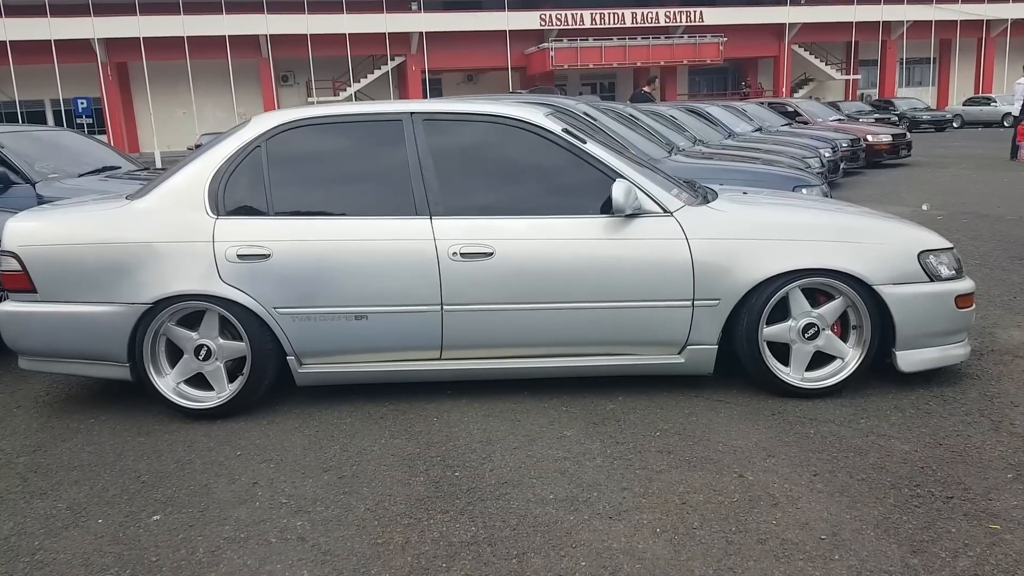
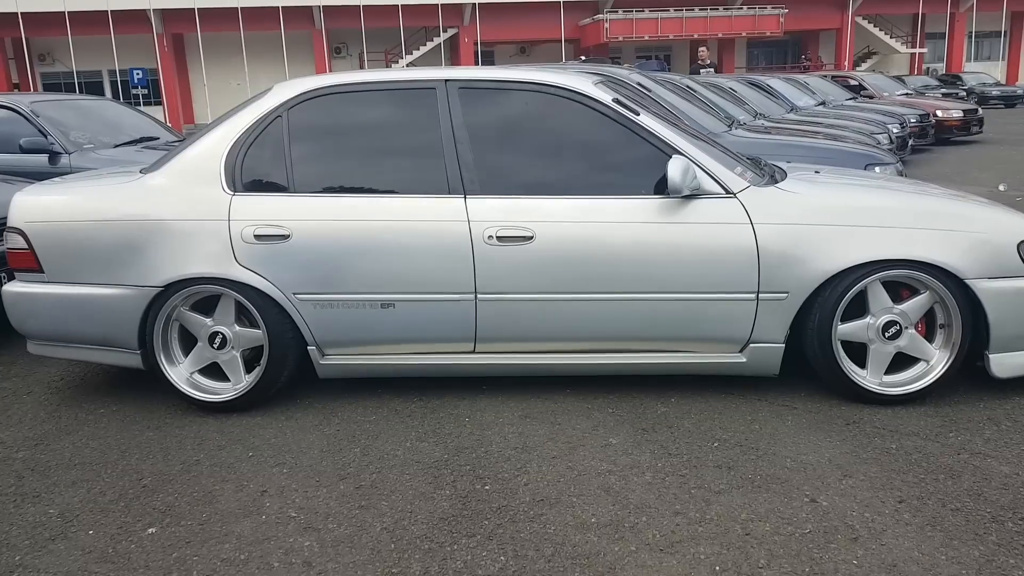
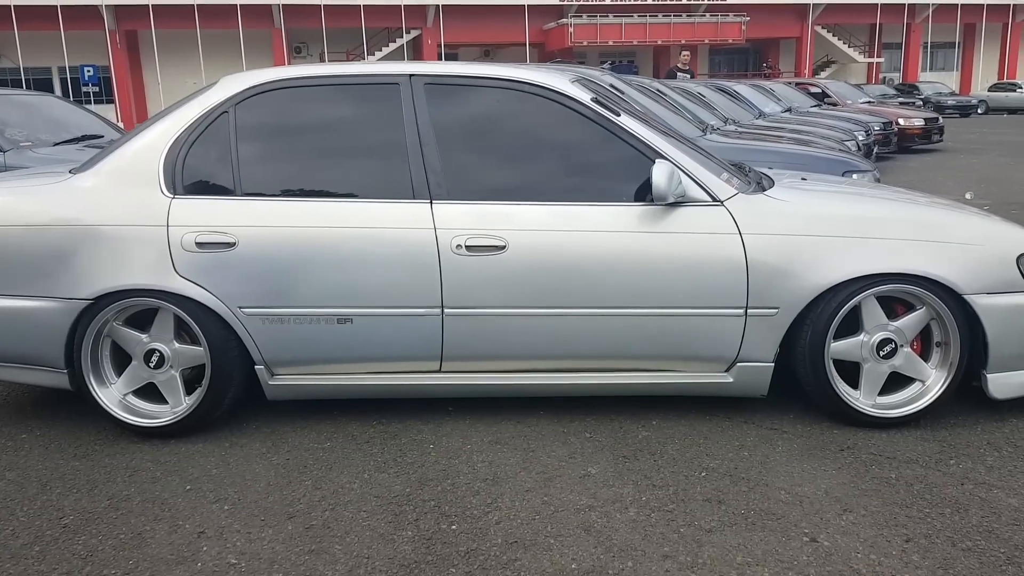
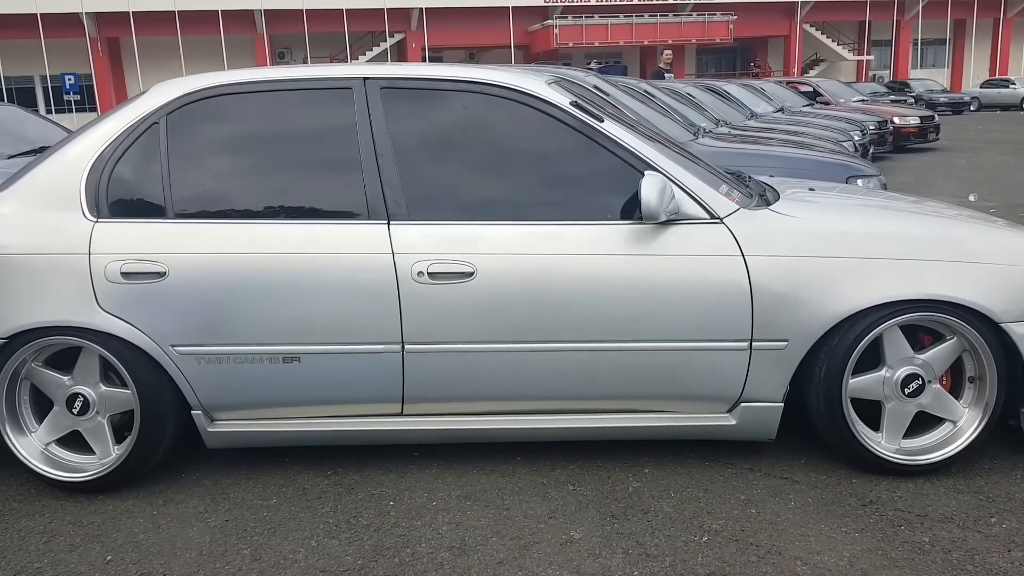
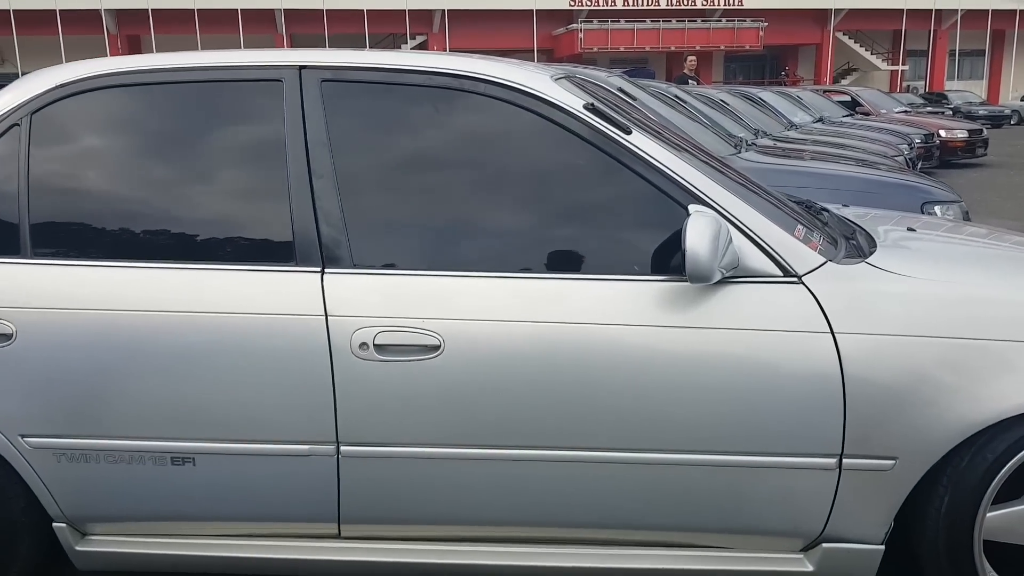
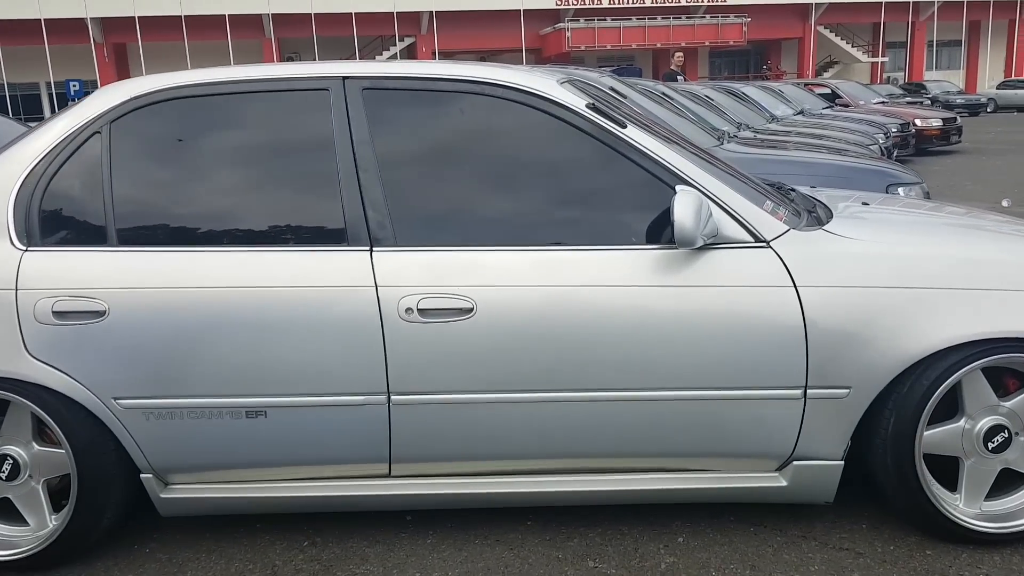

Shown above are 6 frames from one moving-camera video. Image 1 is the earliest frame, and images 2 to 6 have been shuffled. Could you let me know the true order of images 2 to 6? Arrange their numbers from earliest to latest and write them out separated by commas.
2, 3, 4, 6, 5
